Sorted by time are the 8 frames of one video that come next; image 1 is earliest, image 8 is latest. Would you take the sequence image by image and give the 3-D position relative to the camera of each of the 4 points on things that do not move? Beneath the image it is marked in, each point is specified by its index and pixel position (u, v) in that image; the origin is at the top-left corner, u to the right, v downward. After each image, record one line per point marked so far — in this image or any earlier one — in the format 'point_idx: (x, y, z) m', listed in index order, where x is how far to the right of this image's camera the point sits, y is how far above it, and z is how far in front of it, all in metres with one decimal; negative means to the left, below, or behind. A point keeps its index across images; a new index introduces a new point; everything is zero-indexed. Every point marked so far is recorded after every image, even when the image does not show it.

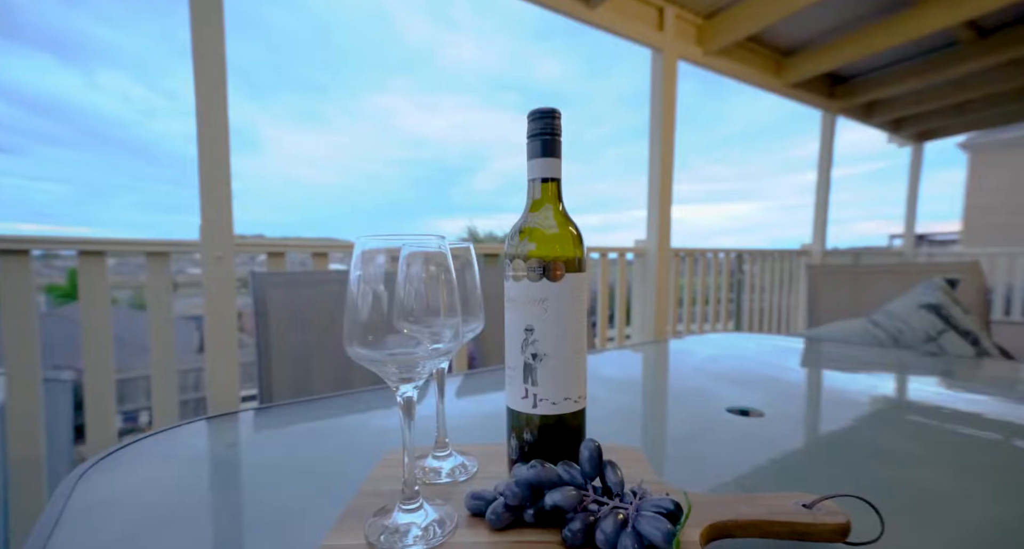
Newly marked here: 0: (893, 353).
0: (+1.0, -0.2, +1.2) m
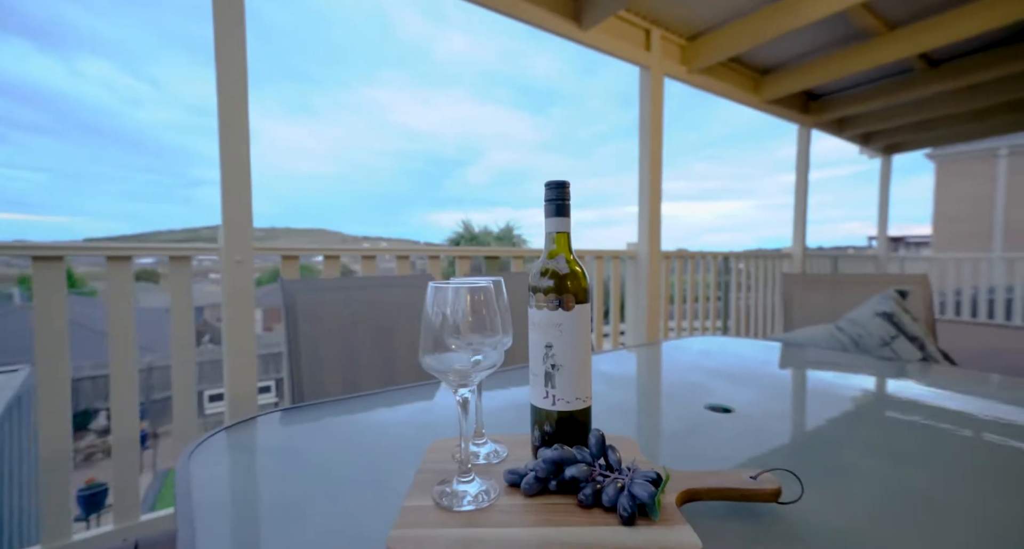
0: (+1.0, -0.2, +1.3) m
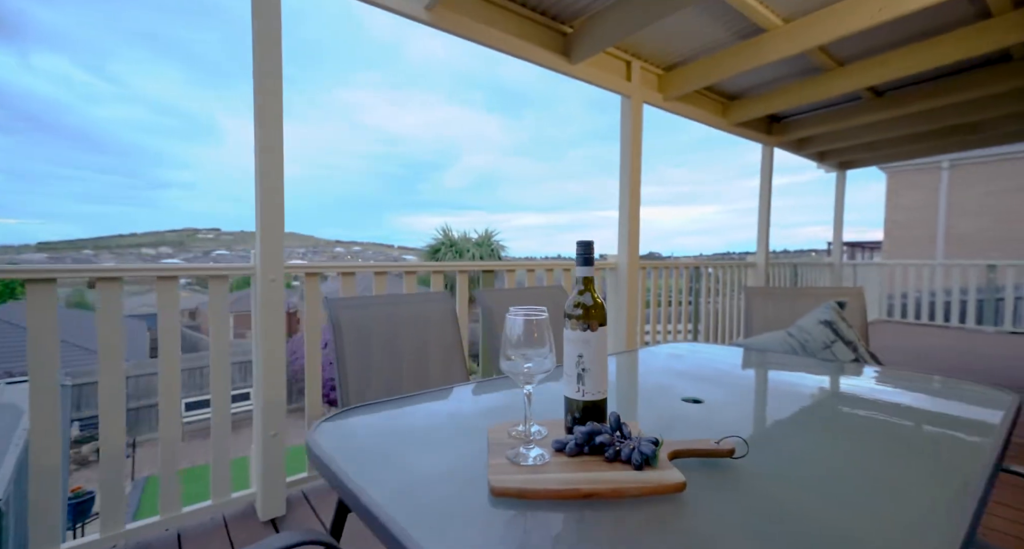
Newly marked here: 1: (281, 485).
0: (+1.0, -0.3, +1.6) m
1: (-0.9, -0.8, +1.8) m
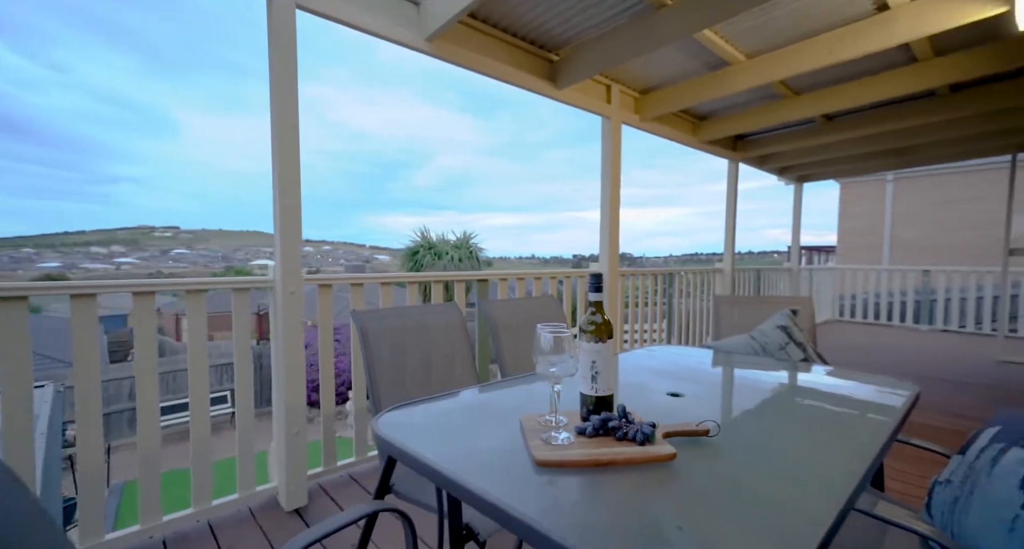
0: (+1.0, -0.3, +1.9) m
1: (-0.9, -0.9, +2.0) m
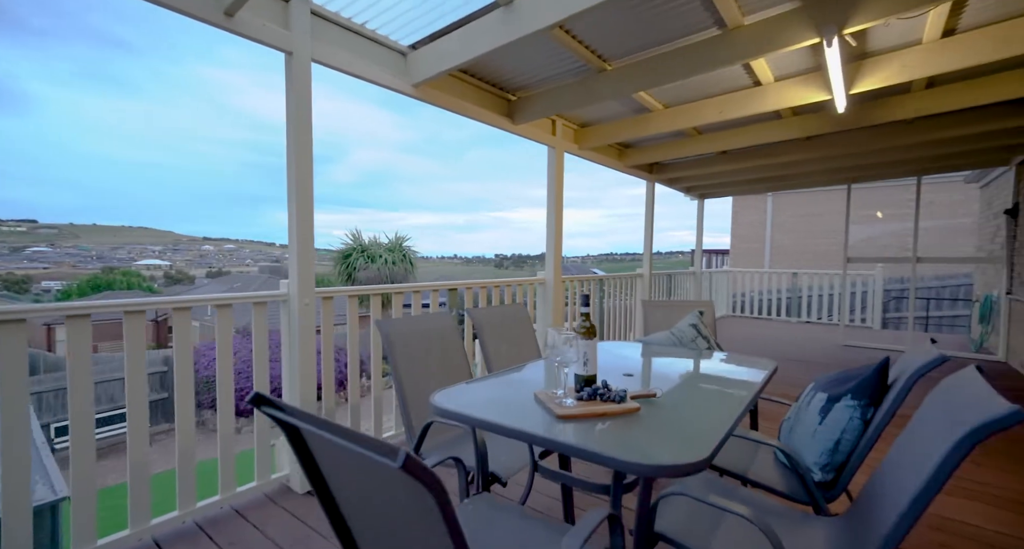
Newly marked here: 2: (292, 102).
0: (+0.9, -0.4, +2.5) m
1: (-1.0, -0.9, +2.3) m
2: (-1.0, +0.8, +2.2) m
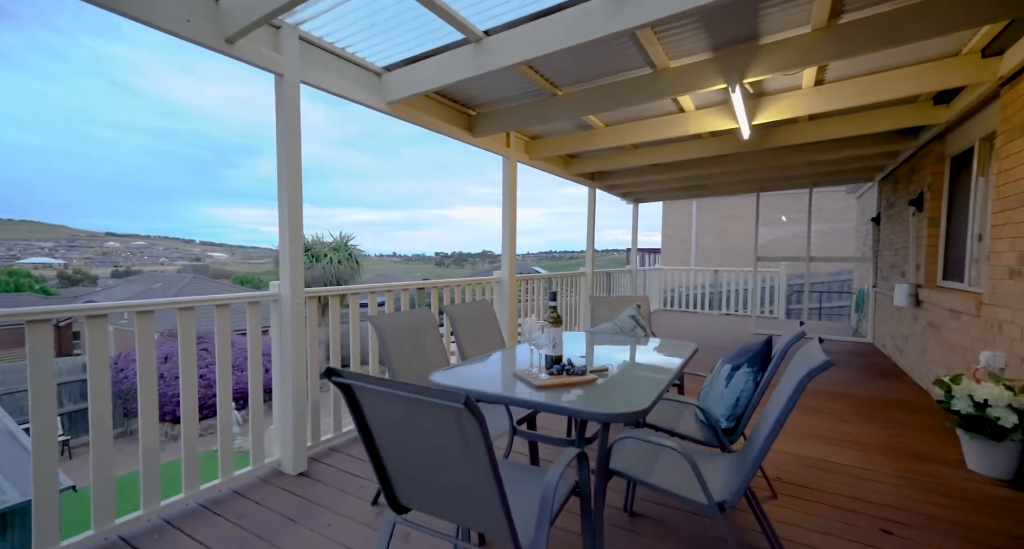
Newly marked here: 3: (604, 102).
0: (+0.7, -0.4, +3.0) m
1: (-1.1, -0.9, +2.5) m
2: (-1.2, +0.8, +2.4) m
3: (+0.6, +1.2, +3.1) m
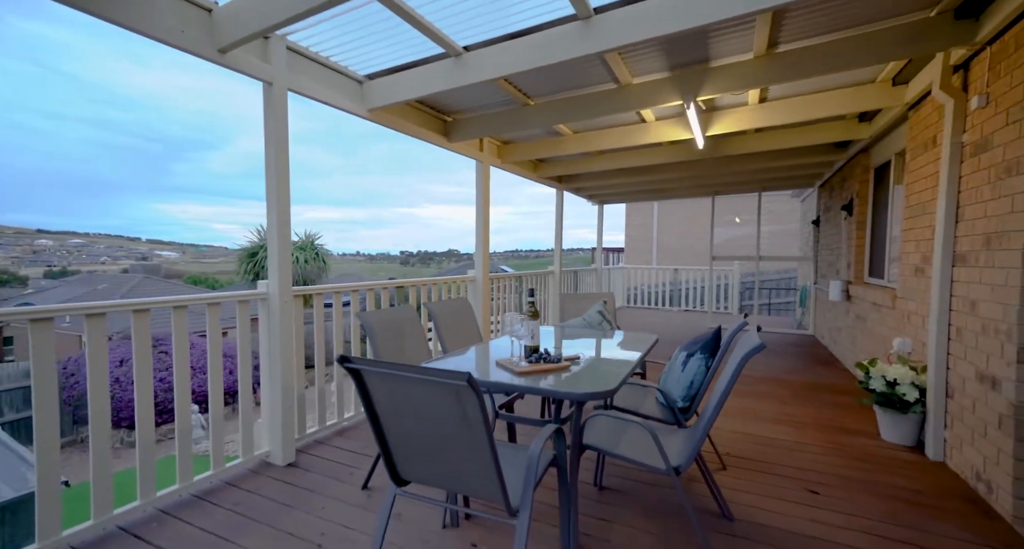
0: (+0.5, -0.4, +3.2) m
1: (-1.3, -0.9, +2.6) m
2: (-1.3, +0.8, +2.5) m
3: (+0.4, +1.2, +3.3) m
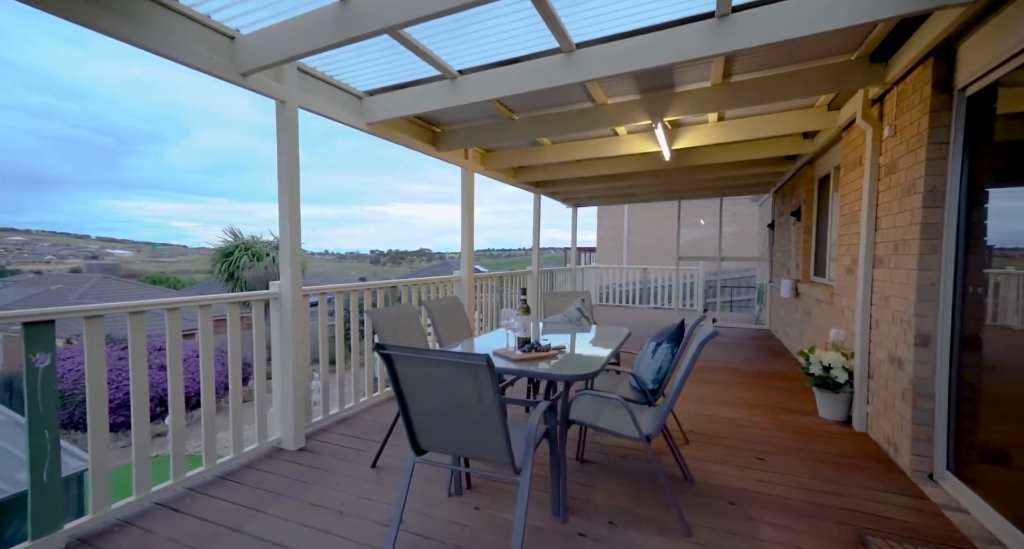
0: (+0.4, -0.4, +3.6) m
1: (-1.3, -1.0, +2.9) m
2: (-1.3, +0.8, +2.7) m
3: (+0.3, +1.2, +3.7) m
